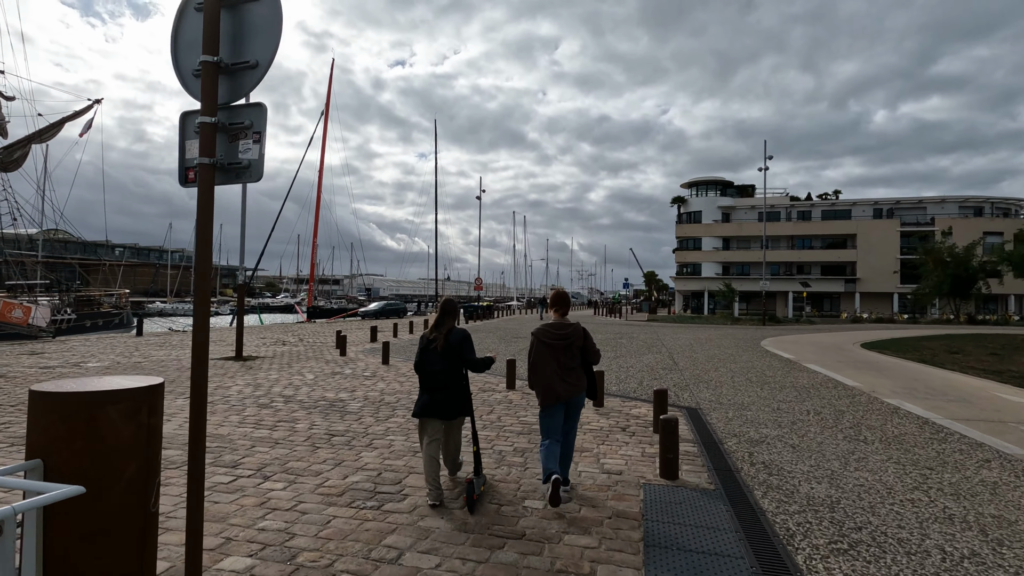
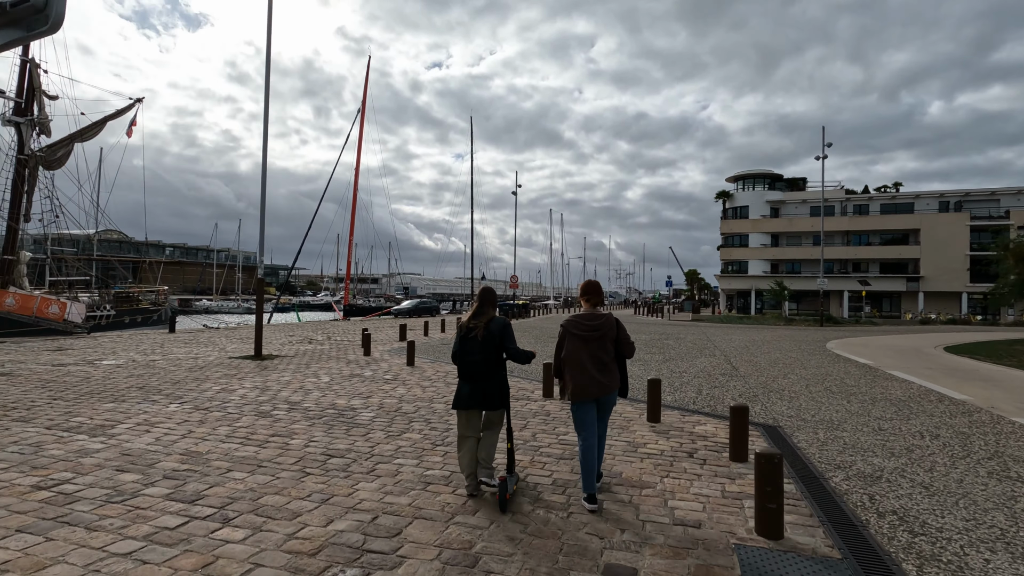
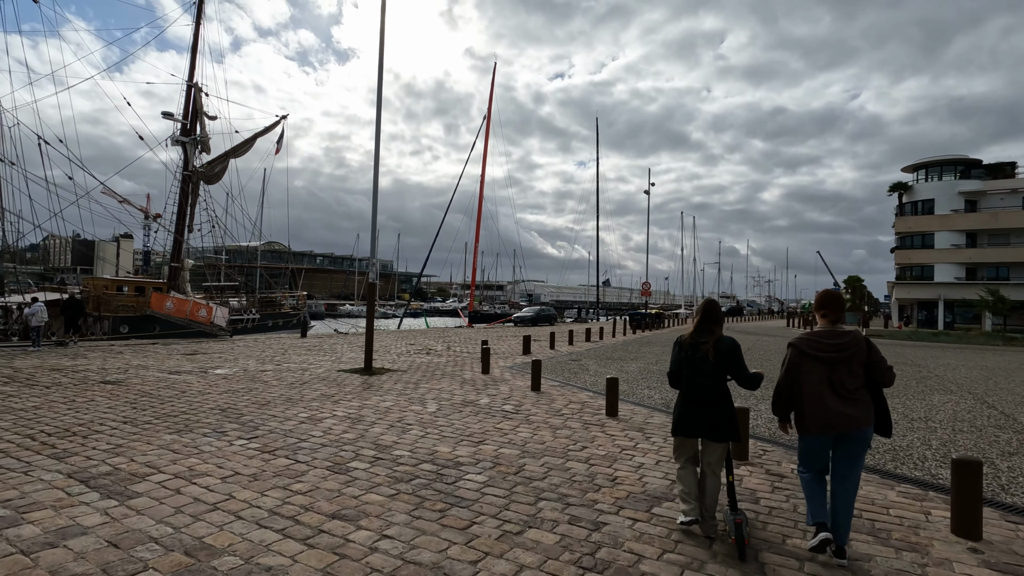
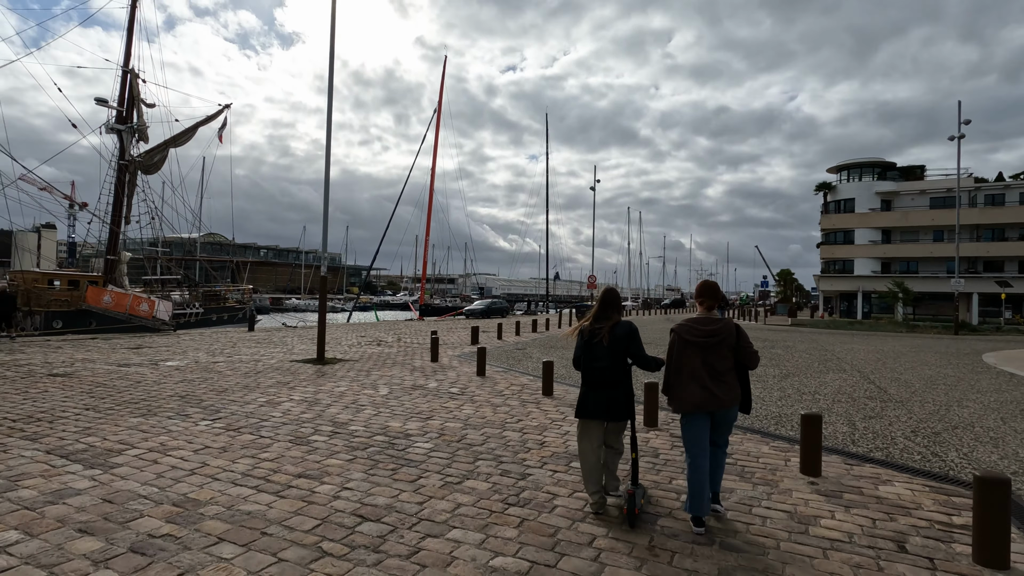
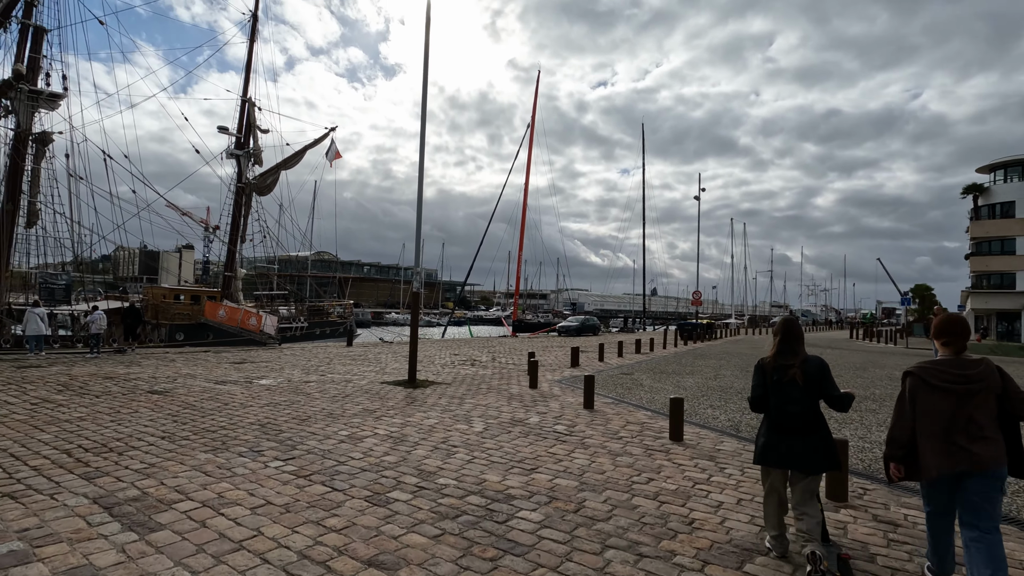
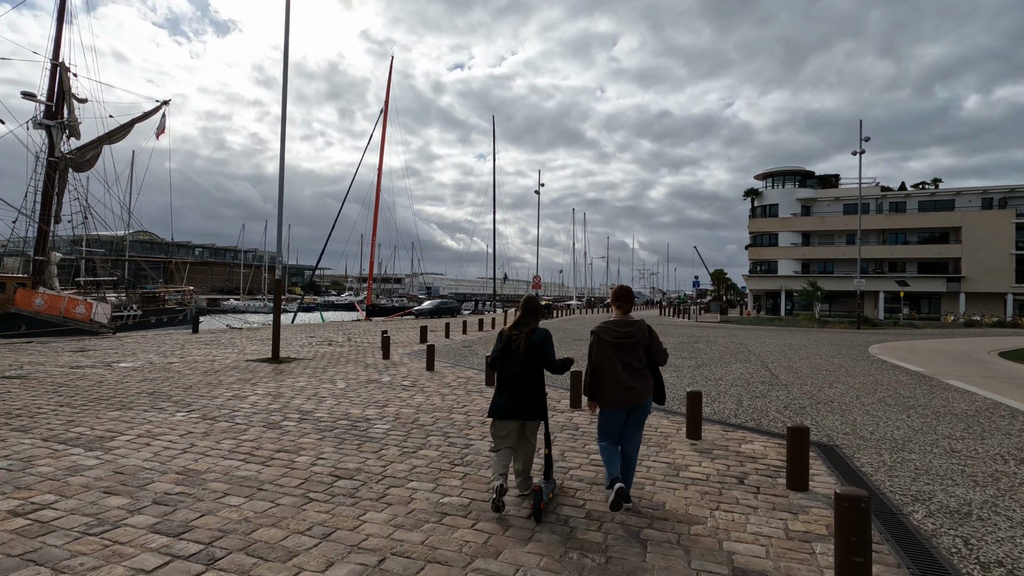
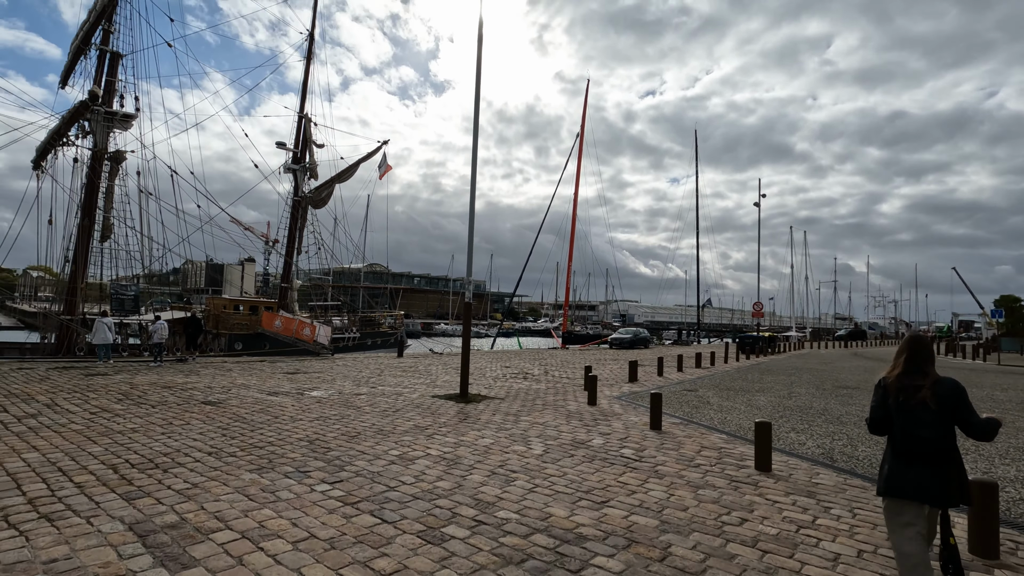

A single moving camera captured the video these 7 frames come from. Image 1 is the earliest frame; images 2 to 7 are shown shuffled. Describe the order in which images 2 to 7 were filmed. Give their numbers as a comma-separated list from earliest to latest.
2, 6, 4, 3, 5, 7
